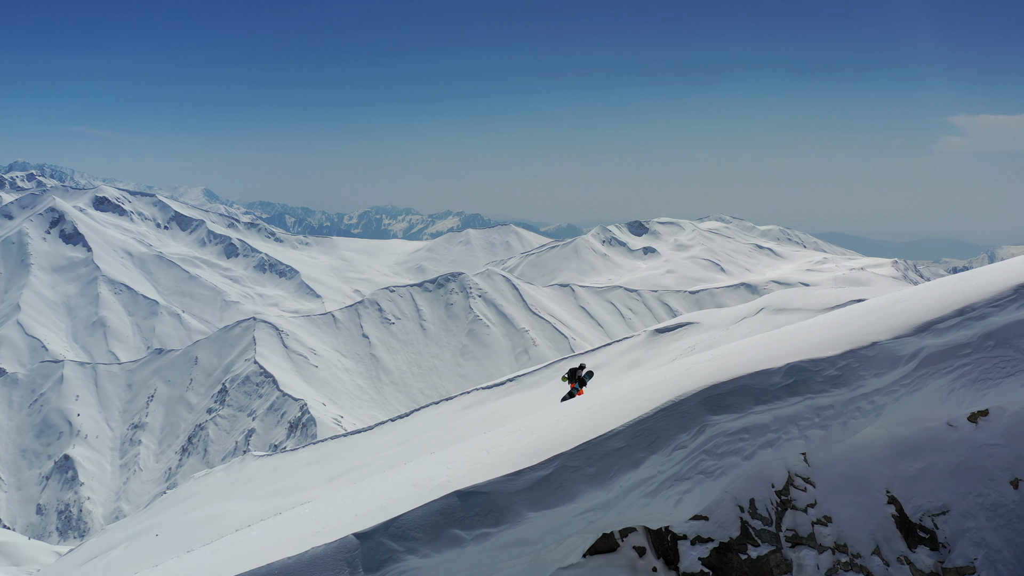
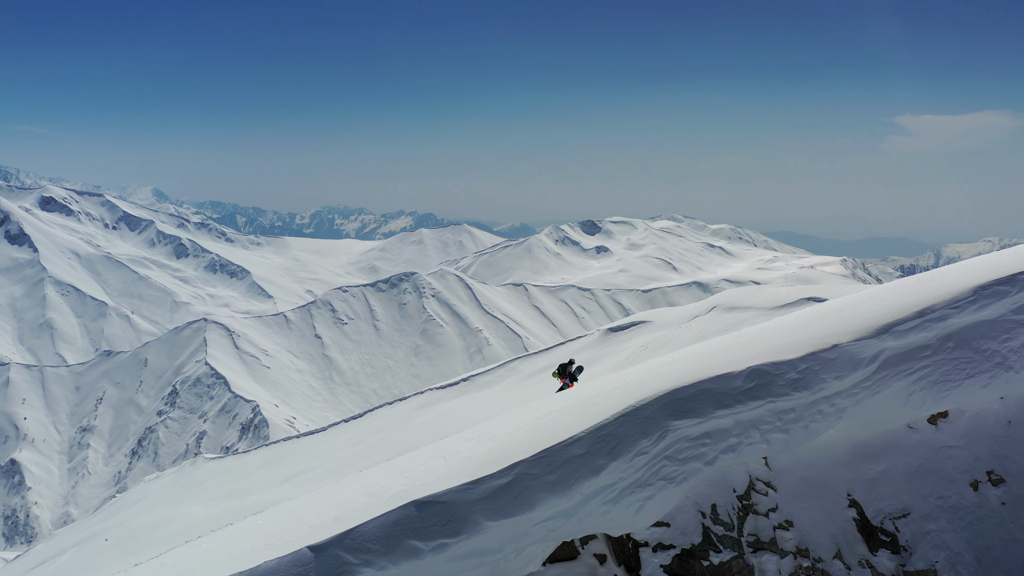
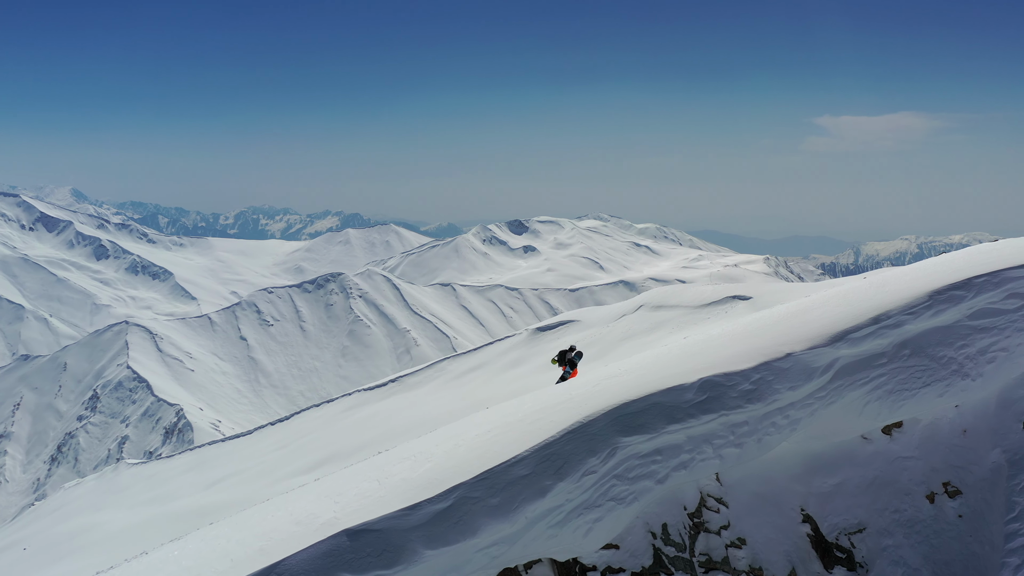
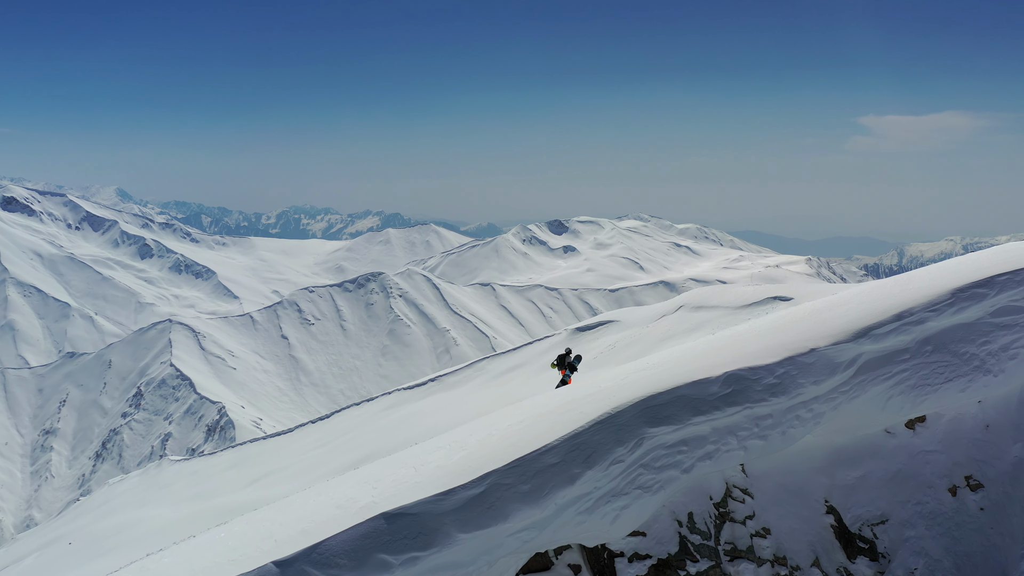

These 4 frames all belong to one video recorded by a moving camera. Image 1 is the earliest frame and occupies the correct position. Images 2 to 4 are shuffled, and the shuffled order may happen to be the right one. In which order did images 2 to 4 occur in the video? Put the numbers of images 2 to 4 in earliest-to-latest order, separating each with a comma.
2, 4, 3
